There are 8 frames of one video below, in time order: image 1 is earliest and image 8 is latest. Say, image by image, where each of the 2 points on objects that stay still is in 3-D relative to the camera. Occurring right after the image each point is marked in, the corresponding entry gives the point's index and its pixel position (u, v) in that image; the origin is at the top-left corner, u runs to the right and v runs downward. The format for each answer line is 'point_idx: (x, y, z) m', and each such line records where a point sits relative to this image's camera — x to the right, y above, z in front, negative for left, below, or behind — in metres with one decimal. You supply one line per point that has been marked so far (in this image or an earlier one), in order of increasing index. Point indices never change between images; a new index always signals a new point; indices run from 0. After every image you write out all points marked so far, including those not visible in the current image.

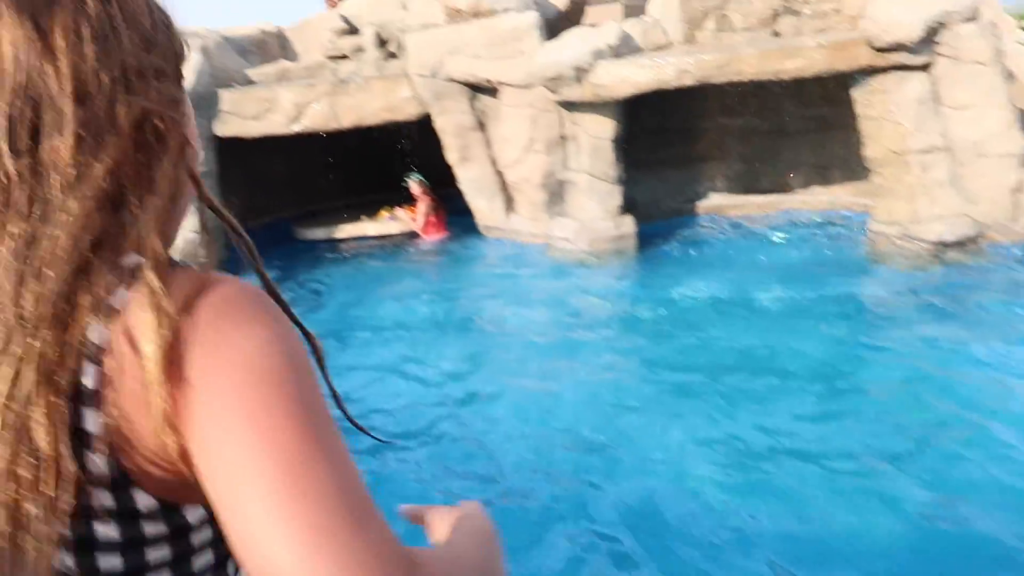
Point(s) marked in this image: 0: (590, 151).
0: (+0.8, +1.3, +7.8) m
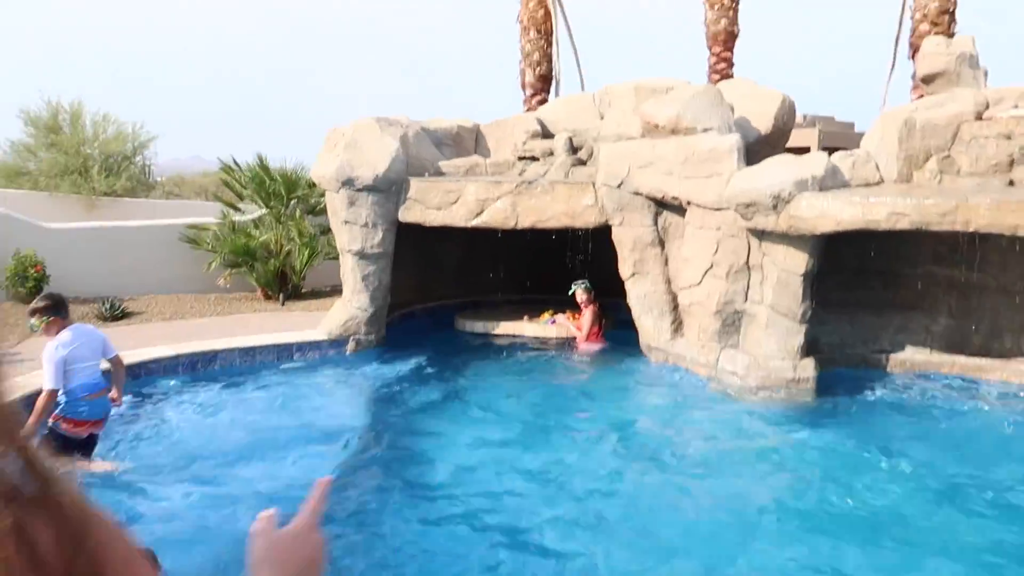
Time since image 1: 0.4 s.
0: (+2.4, 0.0, +7.1) m
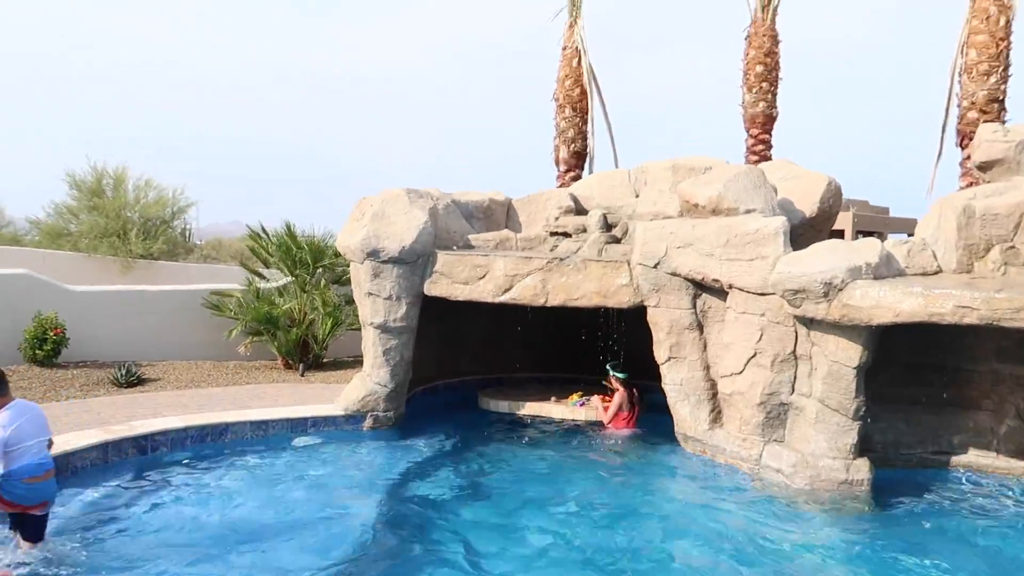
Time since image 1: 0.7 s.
0: (+2.6, -0.8, +6.6) m
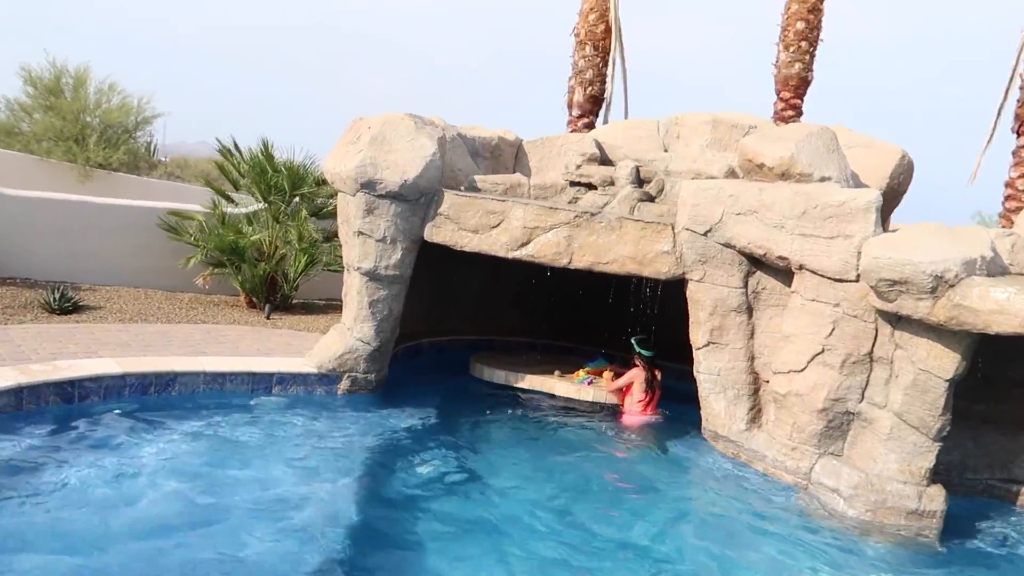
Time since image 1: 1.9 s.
0: (+2.8, -0.7, +5.5) m
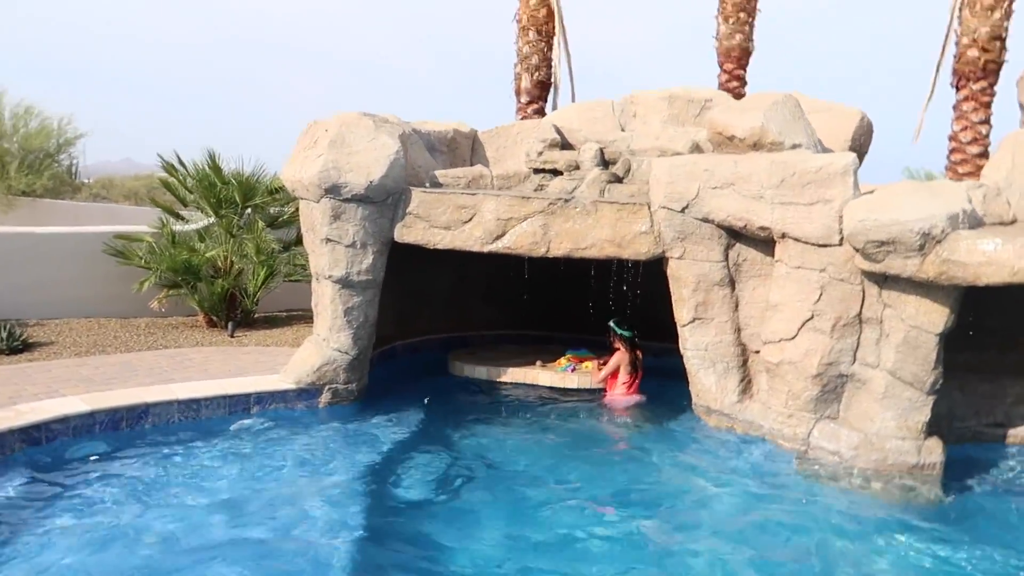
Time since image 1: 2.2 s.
0: (+2.7, -0.4, +5.5) m
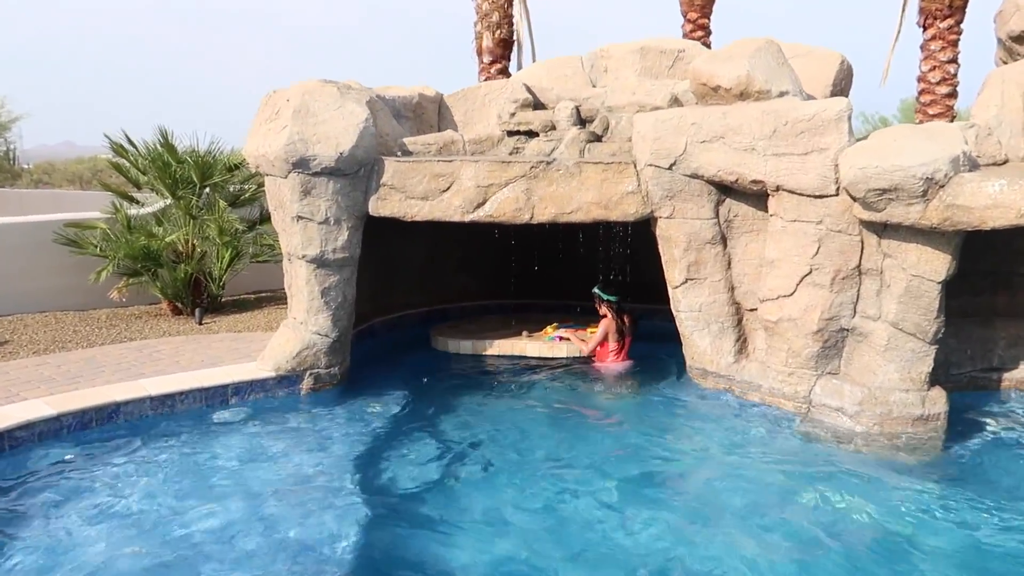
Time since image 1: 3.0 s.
0: (+2.7, -0.1, +5.4) m
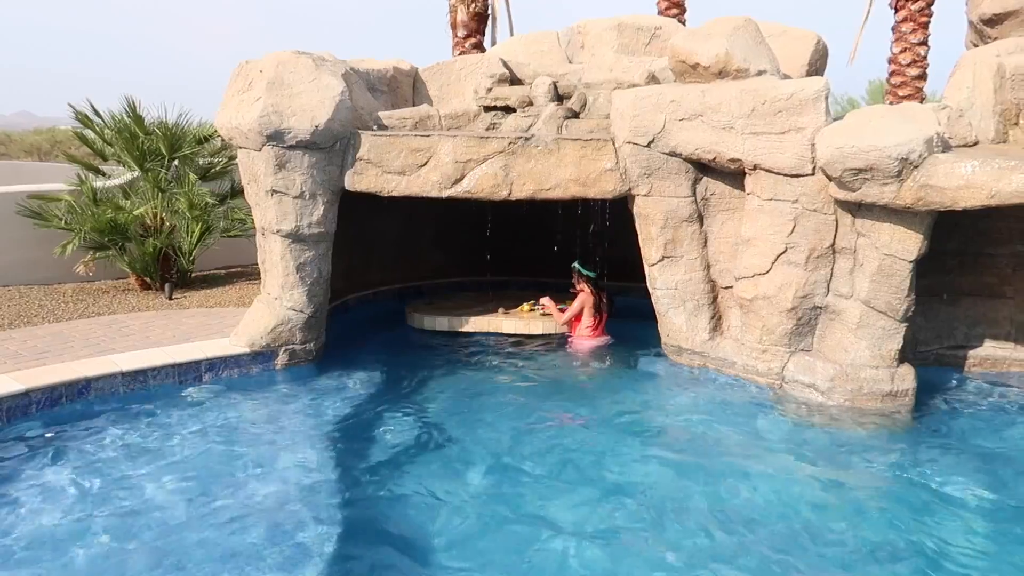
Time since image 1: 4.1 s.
0: (+2.5, +0.1, +5.5) m
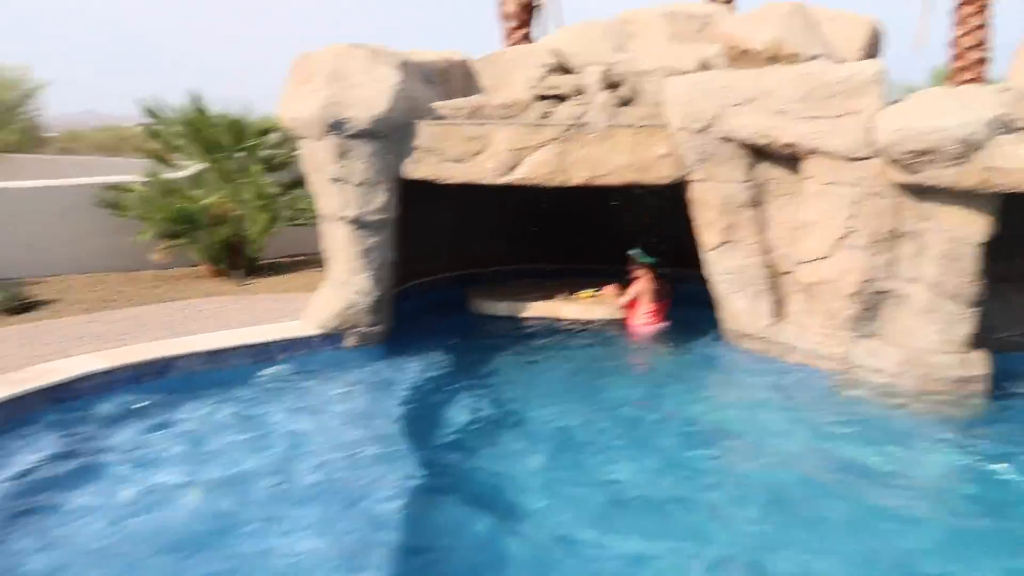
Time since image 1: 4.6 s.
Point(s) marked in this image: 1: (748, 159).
0: (+2.9, +0.2, +5.4) m
1: (+1.9, +1.0, +6.2) m
